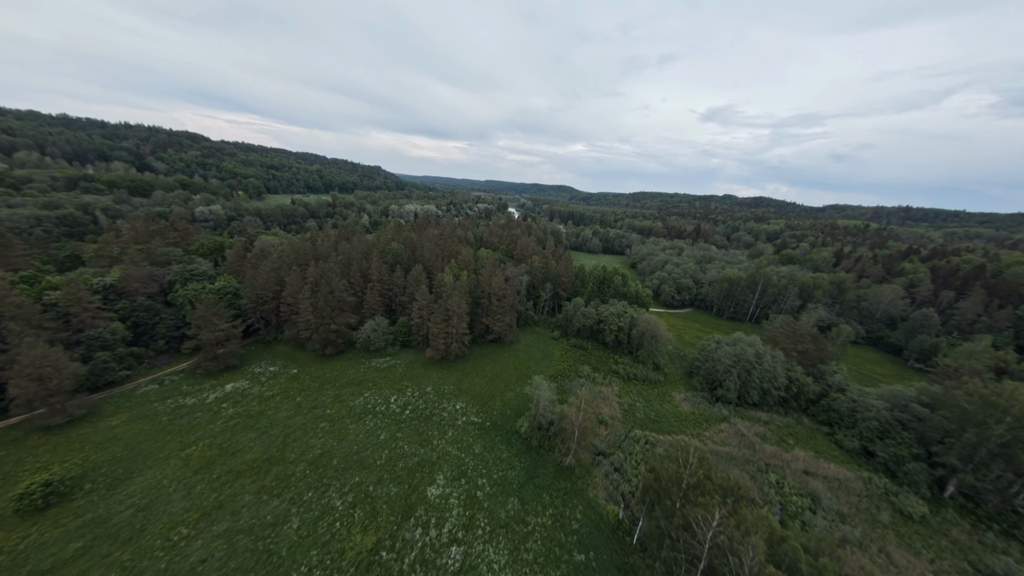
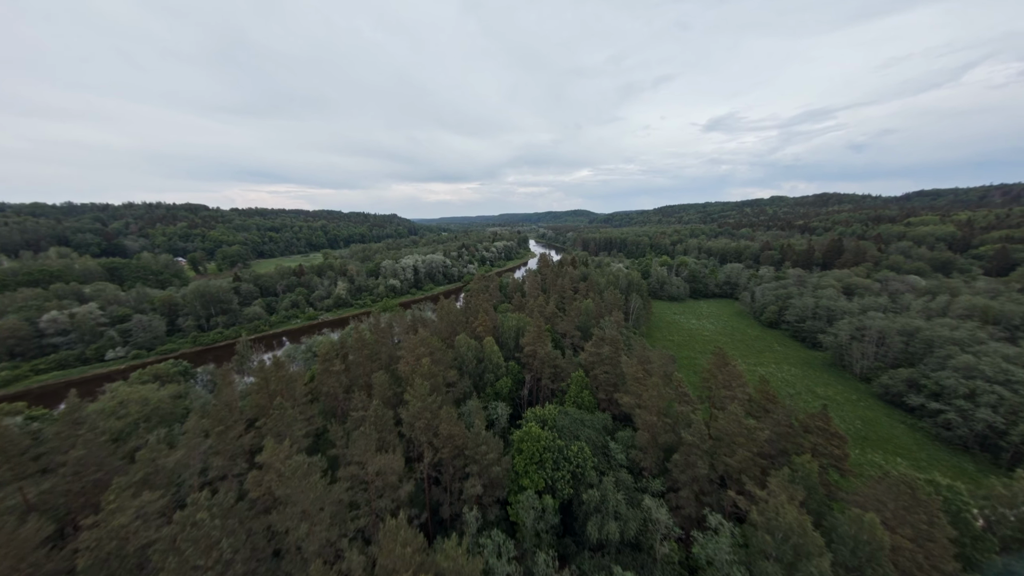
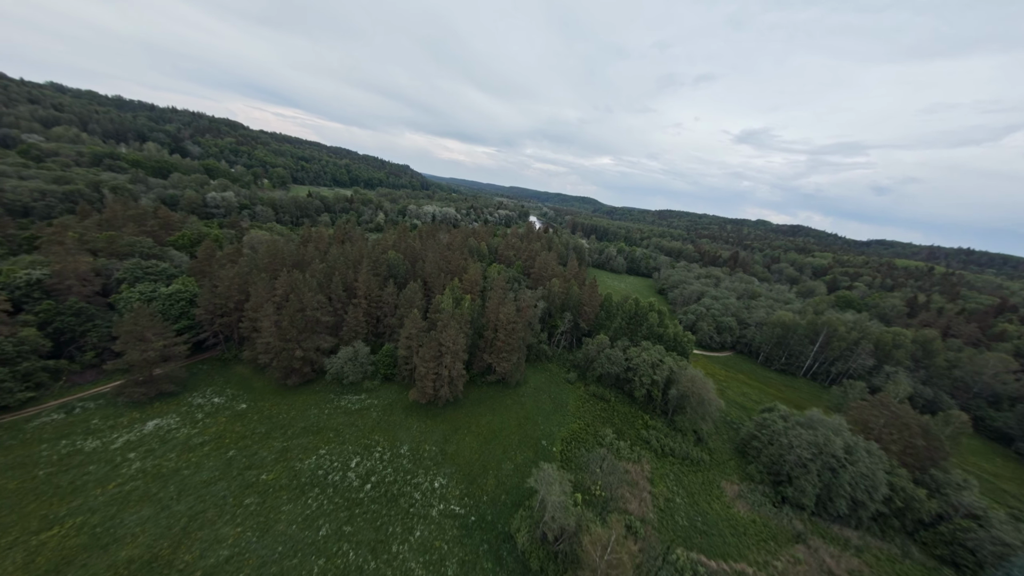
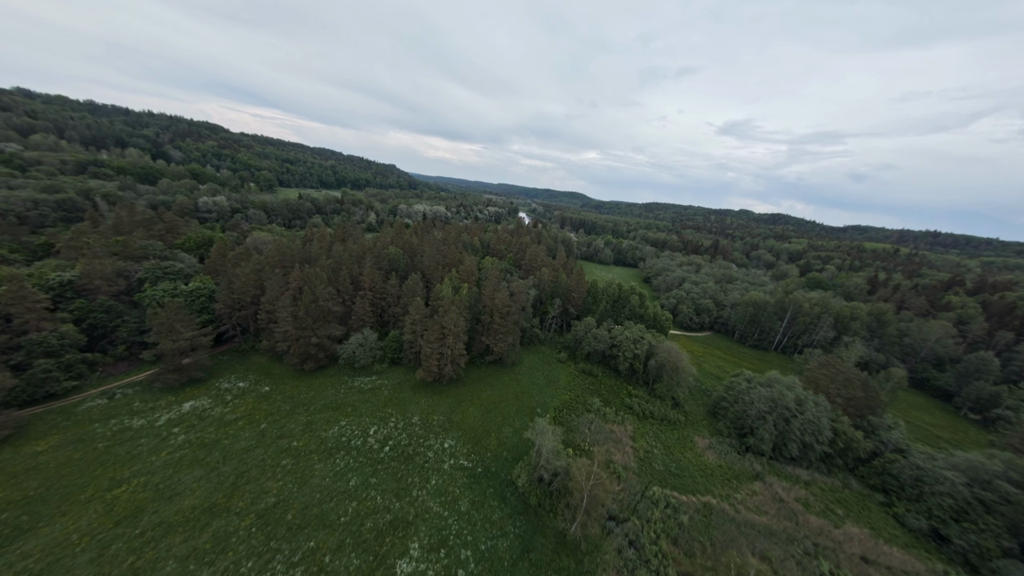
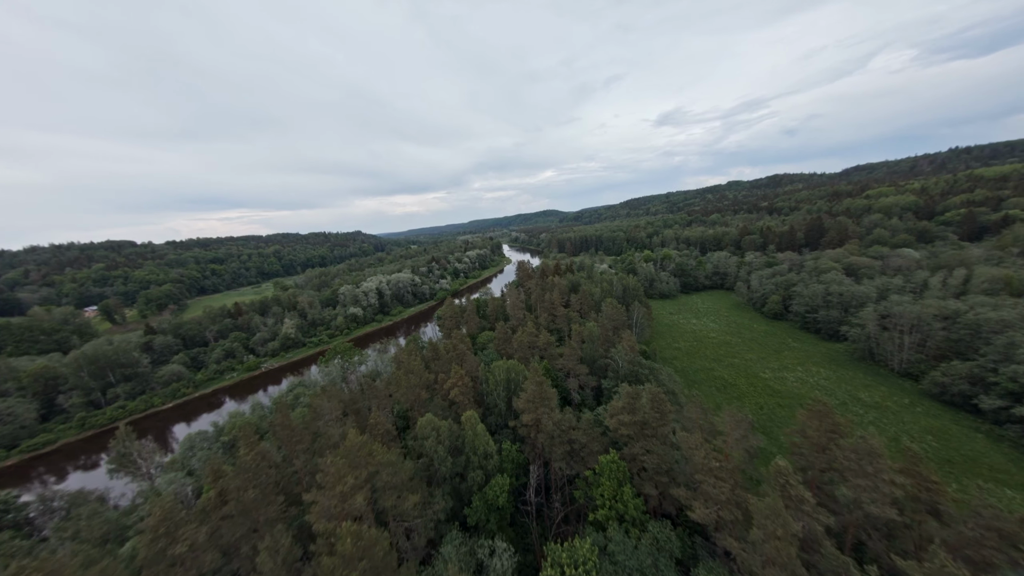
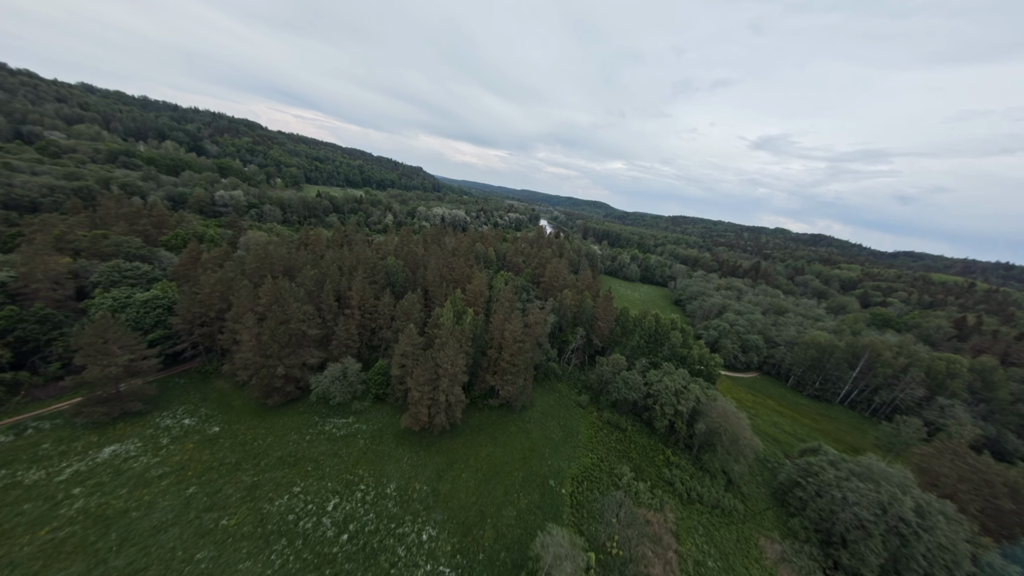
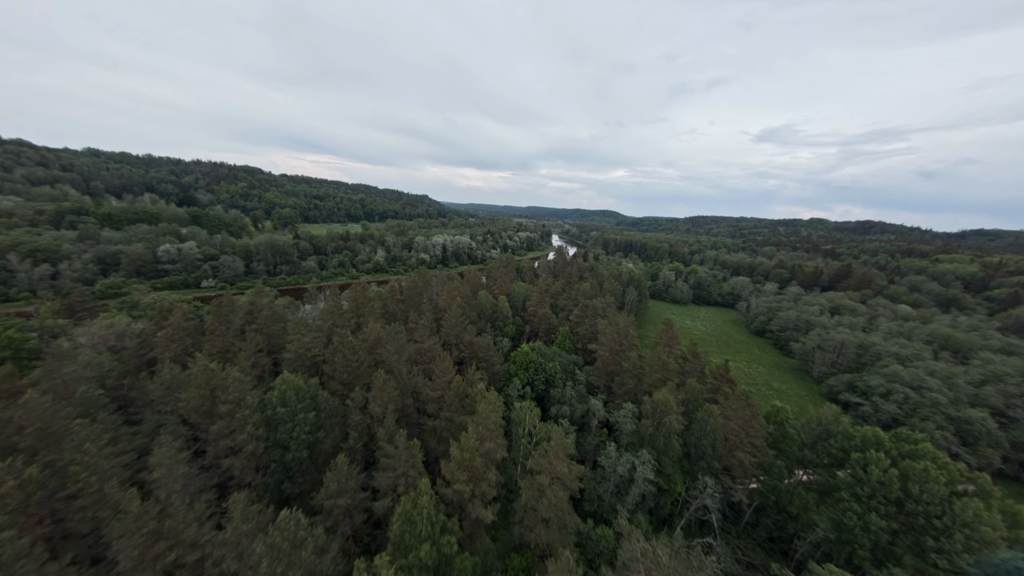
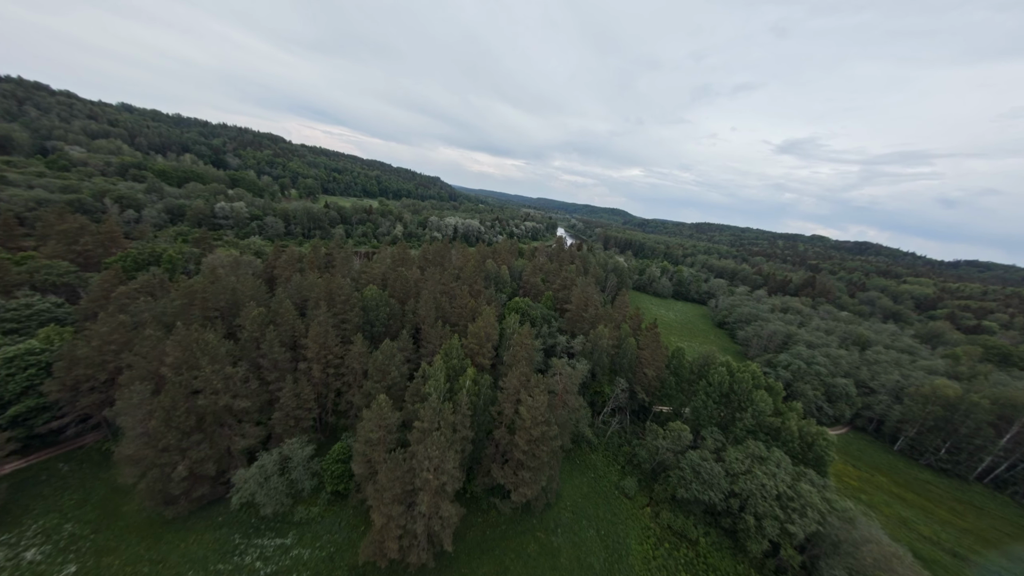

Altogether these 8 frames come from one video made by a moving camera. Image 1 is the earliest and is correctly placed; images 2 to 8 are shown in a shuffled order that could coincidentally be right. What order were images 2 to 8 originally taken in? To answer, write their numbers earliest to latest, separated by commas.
4, 3, 6, 8, 7, 2, 5
